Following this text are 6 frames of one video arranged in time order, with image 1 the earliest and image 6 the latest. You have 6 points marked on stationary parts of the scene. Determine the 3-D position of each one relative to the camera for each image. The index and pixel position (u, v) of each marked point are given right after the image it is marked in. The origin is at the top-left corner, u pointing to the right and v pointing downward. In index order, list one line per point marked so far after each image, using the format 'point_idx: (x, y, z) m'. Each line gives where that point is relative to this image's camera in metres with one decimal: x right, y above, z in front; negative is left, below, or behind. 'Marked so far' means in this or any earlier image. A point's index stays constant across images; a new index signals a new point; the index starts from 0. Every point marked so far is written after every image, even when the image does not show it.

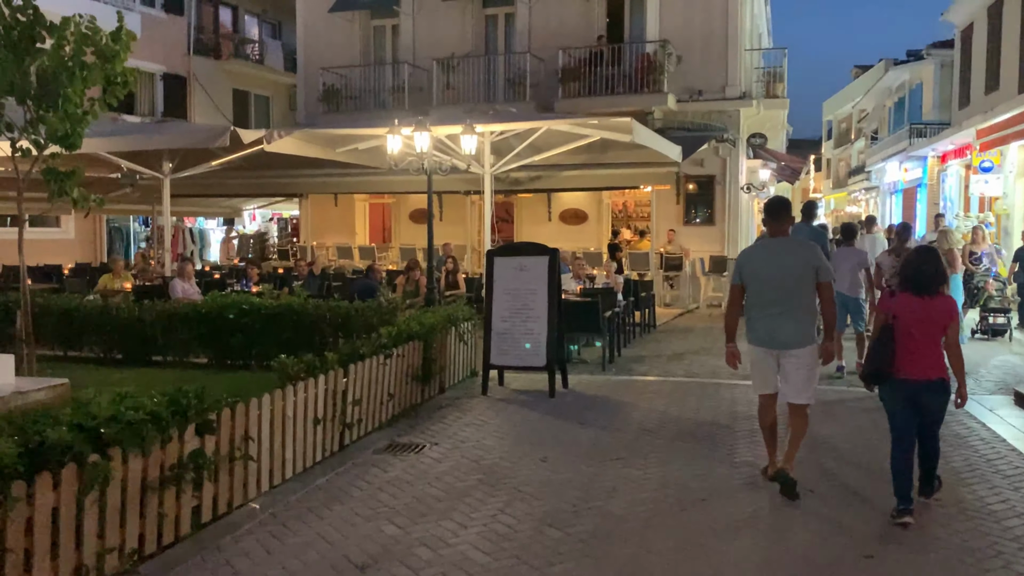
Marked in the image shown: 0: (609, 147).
0: (+1.4, +1.9, +12.1) m
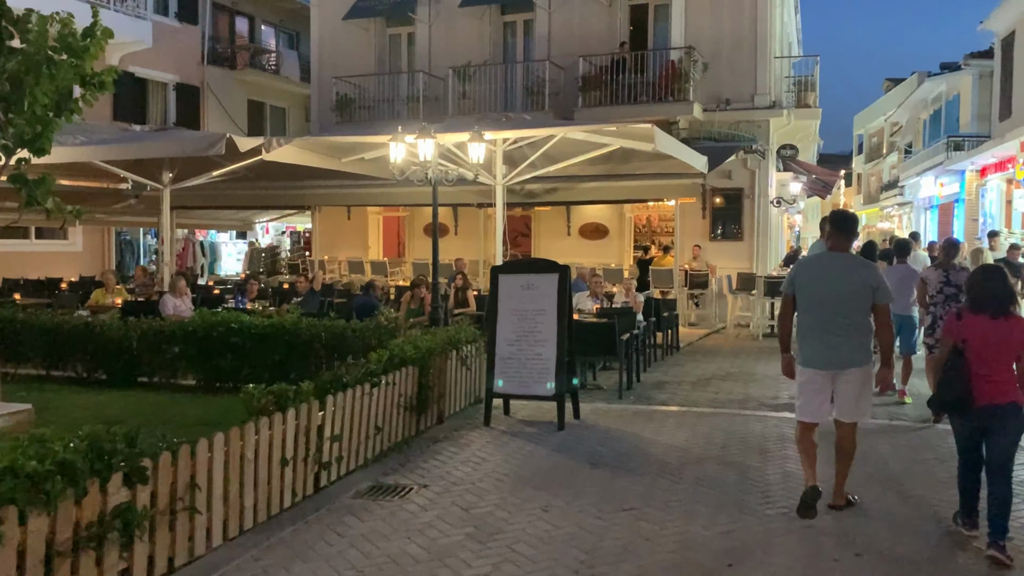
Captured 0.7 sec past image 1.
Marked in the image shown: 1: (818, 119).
0: (+1.6, +1.7, +11.4) m
1: (+5.4, +3.0, +15.6) m
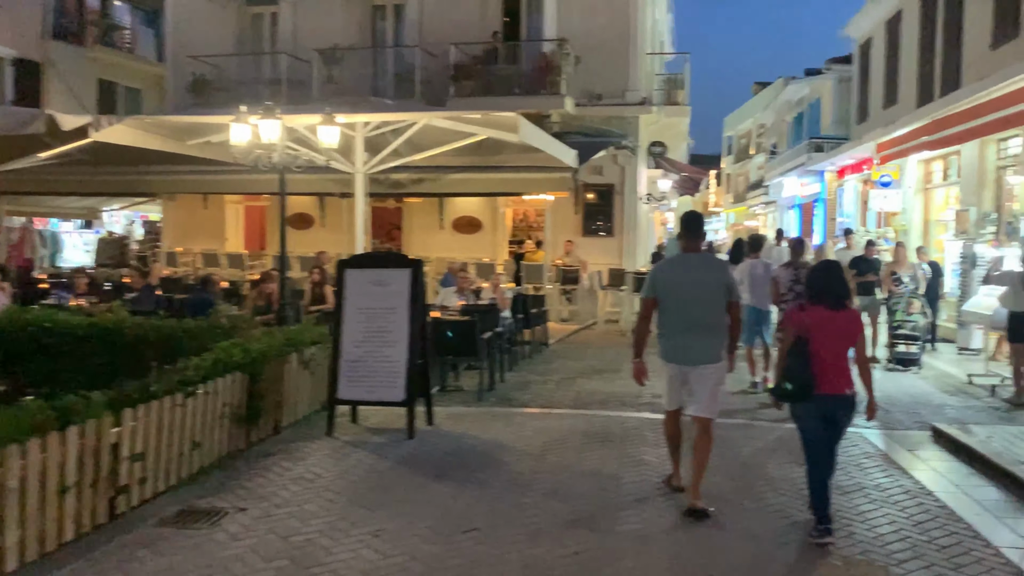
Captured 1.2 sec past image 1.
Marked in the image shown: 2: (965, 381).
0: (-0.2, +1.8, +11.0) m
1: (+3.1, +3.1, +15.7) m
2: (+4.7, -1.0, +9.1) m
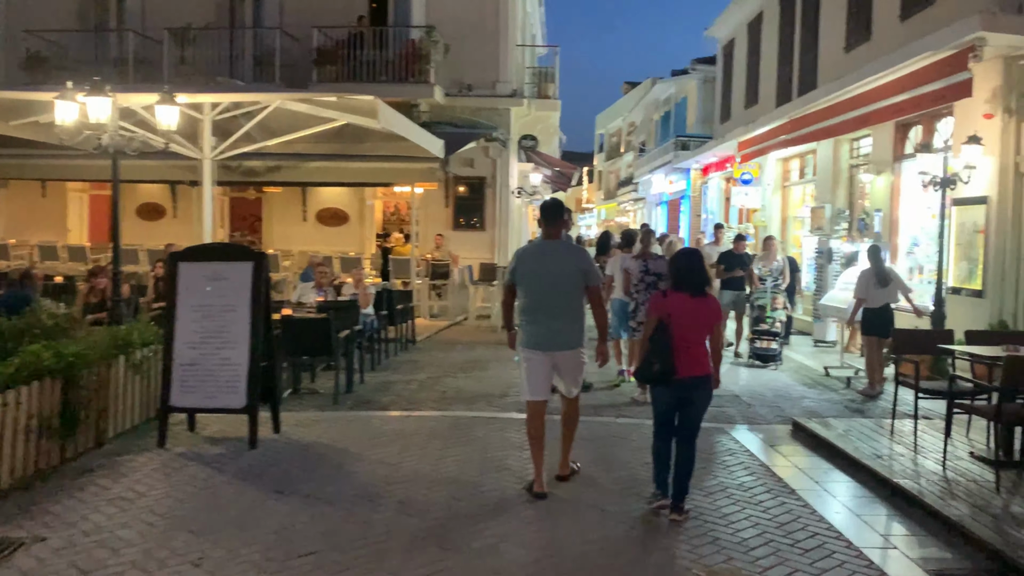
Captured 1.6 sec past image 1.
0: (-1.8, +1.8, +10.5) m
1: (+0.8, +3.2, +15.5) m
2: (+3.3, -0.9, +9.3) m
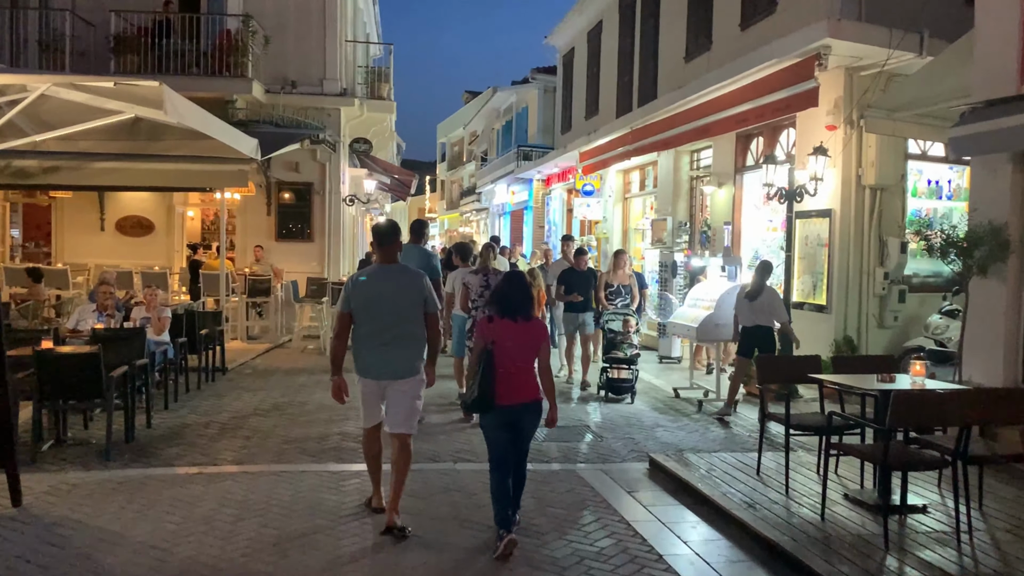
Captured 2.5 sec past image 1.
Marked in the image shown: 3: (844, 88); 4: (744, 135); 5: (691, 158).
0: (-3.6, +1.6, +9.0) m
1: (-2.0, +2.9, +14.5) m
2: (+1.6, -1.1, +8.7) m
3: (+3.4, +2.1, +9.0) m
4: (+3.1, +2.0, +11.5) m
5: (+2.8, +2.0, +13.8) m
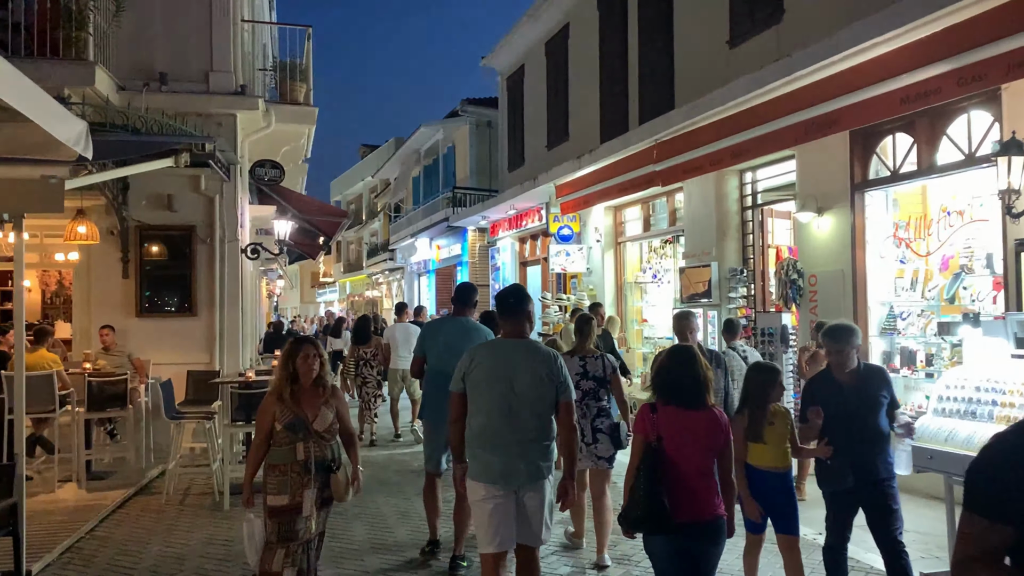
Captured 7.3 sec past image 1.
0: (-3.2, +0.9, +4.4) m
1: (-2.3, +1.9, +10.1) m
2: (+2.1, -1.6, +4.5) m
3: (+3.8, +1.6, +5.2) m
4: (+3.1, +1.4, +7.7) m
5: (+2.6, +1.2, +9.9) m
